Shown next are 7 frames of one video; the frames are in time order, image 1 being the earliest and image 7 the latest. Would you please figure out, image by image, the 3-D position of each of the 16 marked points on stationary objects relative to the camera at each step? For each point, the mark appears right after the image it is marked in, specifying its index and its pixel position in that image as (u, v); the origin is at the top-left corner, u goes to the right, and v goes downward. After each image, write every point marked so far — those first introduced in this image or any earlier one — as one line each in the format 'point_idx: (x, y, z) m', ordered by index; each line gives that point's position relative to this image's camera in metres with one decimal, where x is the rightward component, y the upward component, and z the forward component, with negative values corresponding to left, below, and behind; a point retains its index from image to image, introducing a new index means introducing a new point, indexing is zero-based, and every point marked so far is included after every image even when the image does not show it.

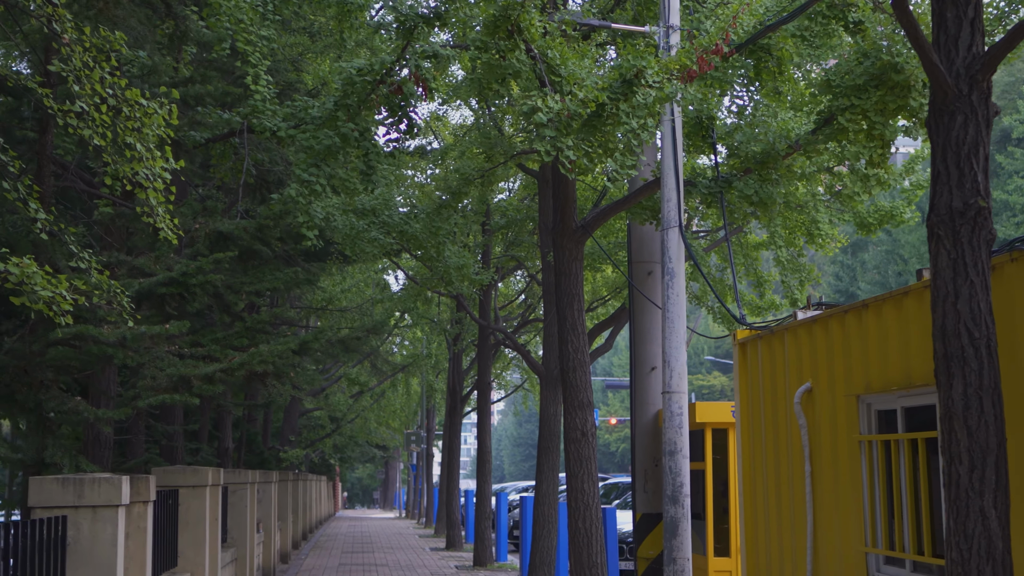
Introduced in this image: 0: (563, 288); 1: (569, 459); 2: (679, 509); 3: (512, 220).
0: (+0.4, 0.0, +11.9) m
1: (+0.5, -1.4, +11.6) m
2: (+1.2, -1.6, +10.4) m
3: (0.0, +0.9, +19.5) m
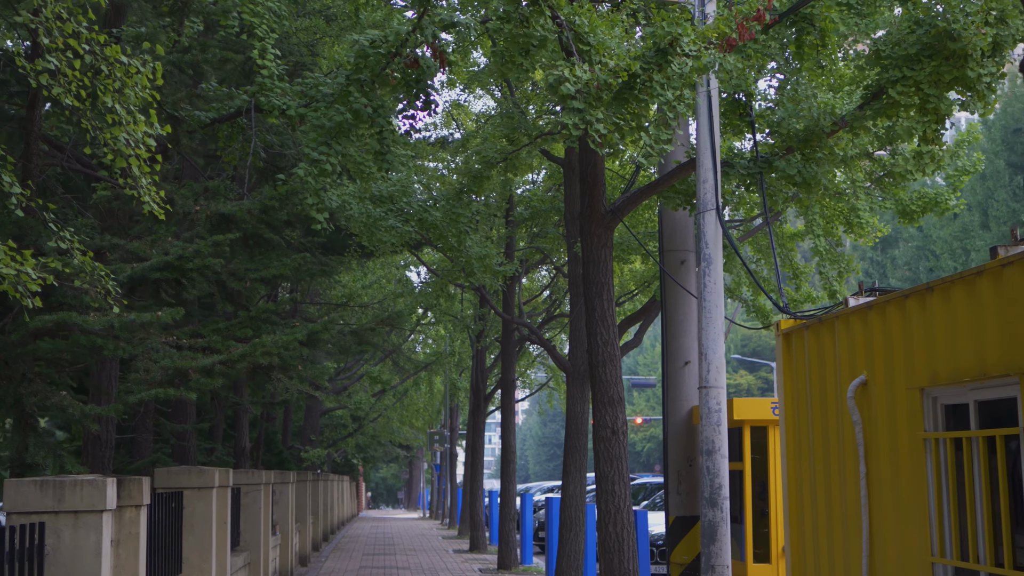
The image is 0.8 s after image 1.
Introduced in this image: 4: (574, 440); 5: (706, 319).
0: (+0.6, +0.1, +11.2) m
1: (+0.7, -1.3, +10.9) m
2: (+1.4, -1.6, +9.7) m
3: (+0.3, +1.0, +18.8) m
4: (+0.7, -1.8, +16.2) m
5: (+1.4, -0.2, +10.0) m
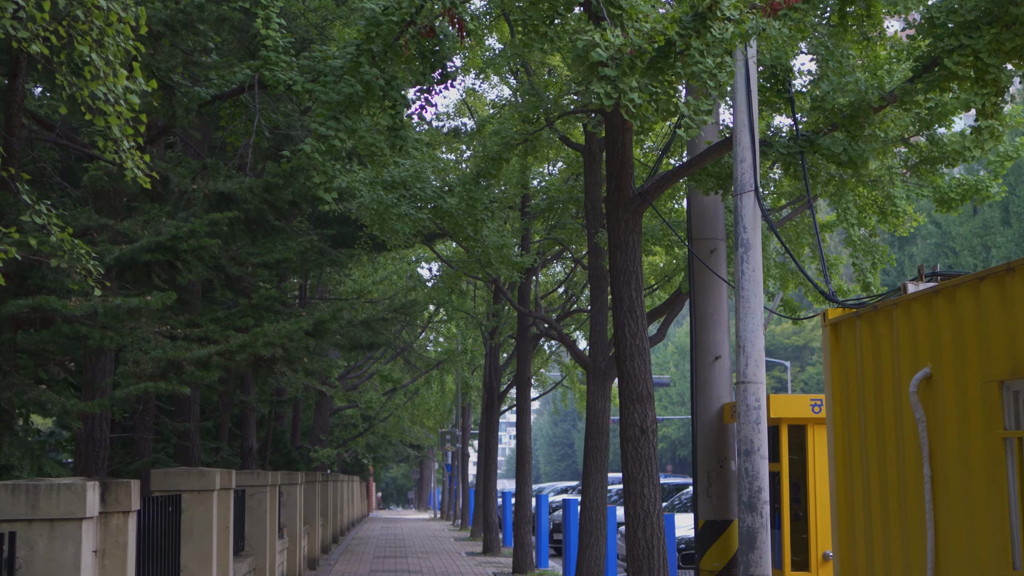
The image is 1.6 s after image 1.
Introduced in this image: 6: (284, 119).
0: (+0.8, +0.2, +10.4) m
1: (+0.8, -1.2, +10.1) m
2: (+1.6, -1.5, +8.9) m
3: (+0.5, +1.1, +18.1) m
4: (+0.9, -1.7, +15.5) m
5: (+1.5, -0.1, +9.2) m
6: (-2.0, +1.5, +12.5) m
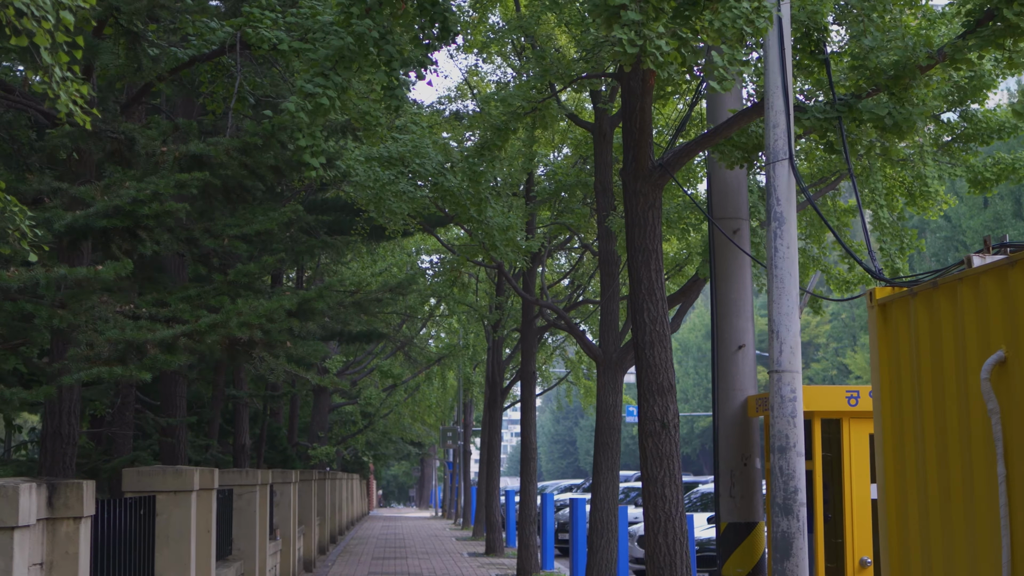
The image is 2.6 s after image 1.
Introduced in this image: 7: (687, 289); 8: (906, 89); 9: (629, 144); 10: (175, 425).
0: (+0.8, +0.3, +9.5) m
1: (+0.9, -1.1, +9.2) m
2: (+1.6, -1.3, +8.0) m
3: (+0.6, +1.3, +17.2) m
4: (+1.0, -1.5, +14.6) m
5: (+1.6, 0.0, +8.3) m
6: (-2.0, +1.7, +11.5) m
7: (+1.8, 0.0, +14.6) m
8: (+2.4, +1.2, +8.6) m
9: (+0.8, +1.0, +9.6) m
10: (-3.5, -1.4, +14.4) m
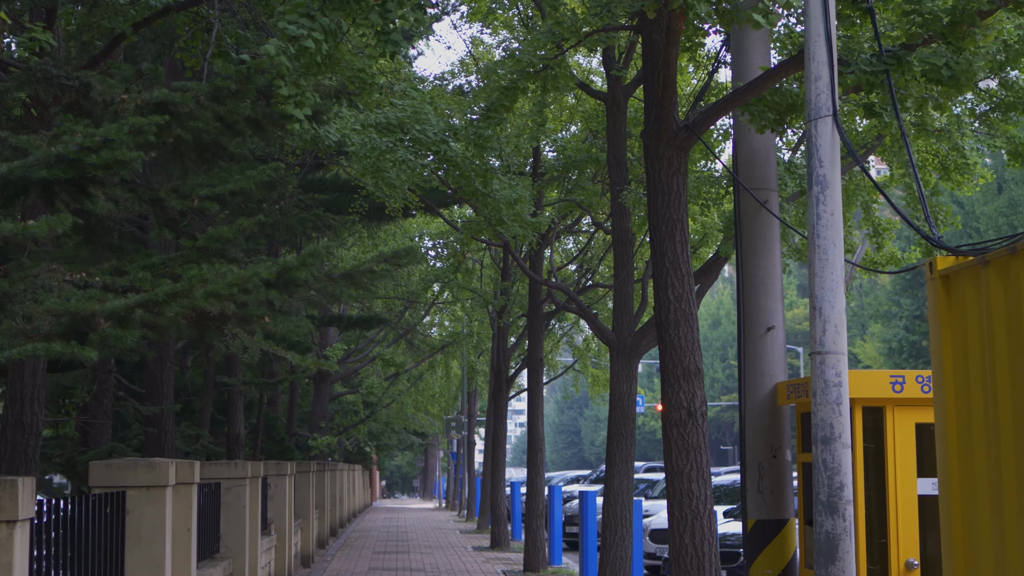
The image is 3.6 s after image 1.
0: (+0.9, +0.5, +8.6) m
1: (+0.9, -1.0, +8.3) m
2: (+1.7, -1.2, +7.1) m
3: (+0.7, +1.5, +16.3) m
4: (+1.0, -1.3, +13.7) m
5: (+1.6, +0.1, +7.4) m
6: (-1.9, +1.8, +10.6) m
7: (+1.9, +0.2, +13.7) m
8: (+2.5, +1.4, +7.7) m
9: (+0.9, +1.1, +8.7) m
10: (-3.4, -1.2, +13.5) m
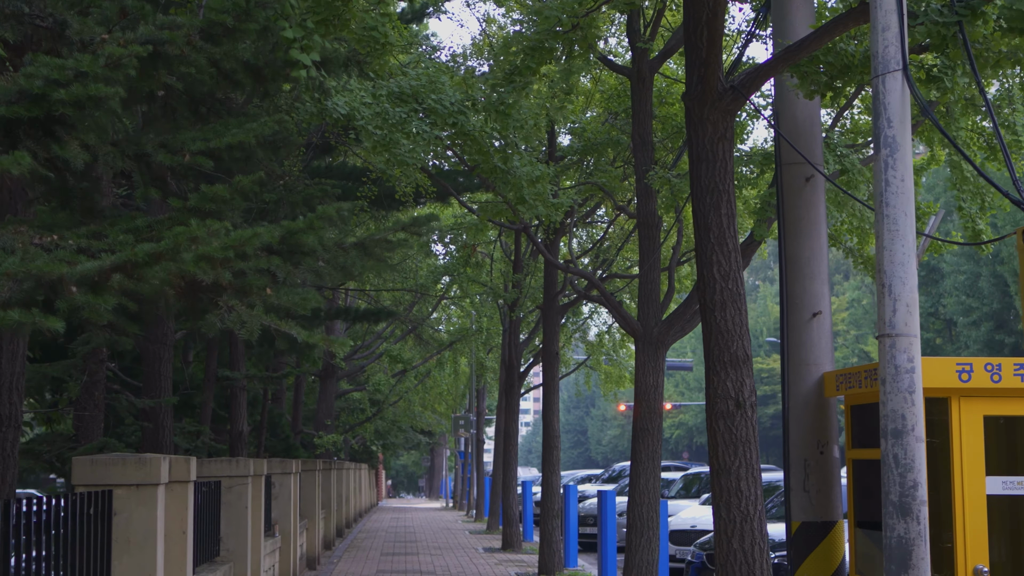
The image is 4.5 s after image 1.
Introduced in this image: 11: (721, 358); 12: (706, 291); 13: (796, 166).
0: (+1.1, +0.6, +7.8) m
1: (+1.1, -0.8, +7.5) m
2: (+1.8, -1.1, +6.3) m
3: (+0.9, +1.6, +15.4) m
4: (+1.2, -1.2, +12.9) m
5: (+1.8, +0.3, +6.6) m
6: (-1.8, +2.0, +9.8) m
7: (+2.1, +0.3, +12.9) m
8: (+2.6, +1.5, +6.9) m
9: (+1.0, +1.3, +7.9) m
10: (-3.2, -1.1, +12.7) m
11: (+1.1, -0.4, +7.5) m
12: (+1.1, 0.0, +7.7) m
13: (+1.9, +0.8, +9.0) m
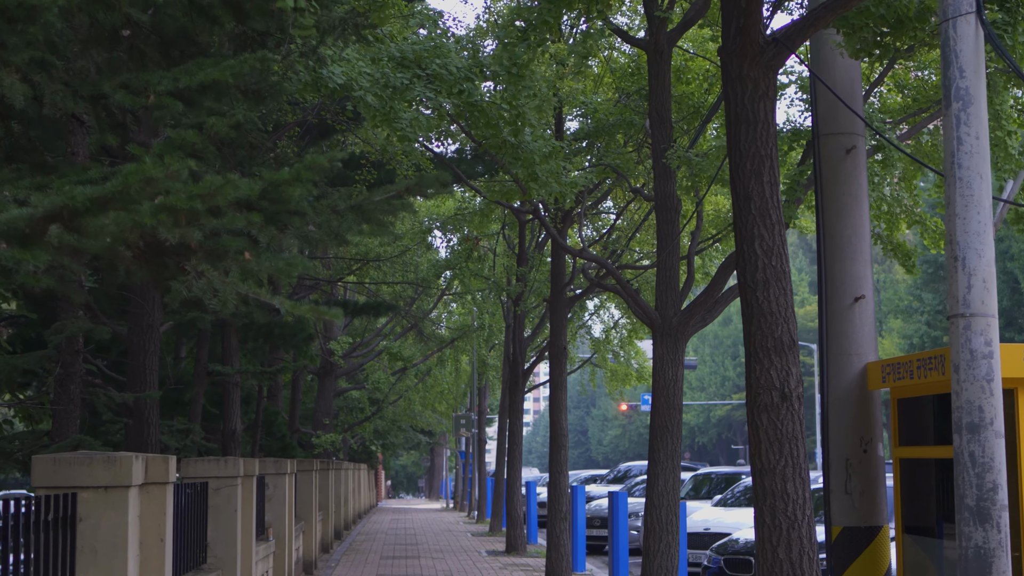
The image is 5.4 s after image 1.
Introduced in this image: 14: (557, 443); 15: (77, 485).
0: (+1.1, +0.7, +7.0) m
1: (+1.2, -0.7, +6.7) m
2: (+1.9, -1.0, +5.5) m
3: (+0.9, +1.7, +14.6) m
4: (+1.3, -1.1, +12.0) m
5: (+1.9, +0.4, +5.8) m
6: (-1.7, +2.1, +9.0) m
7: (+2.2, +0.4, +12.0) m
8: (+2.7, +1.6, +6.0) m
9: (+1.1, +1.4, +7.1) m
10: (-3.1, -1.0, +11.9) m
11: (+1.2, -0.3, +6.7) m
12: (+1.1, +0.1, +6.8) m
13: (+1.9, +0.9, +8.2) m
14: (+0.6, -2.2, +19.6) m
15: (-2.0, -0.9, +6.5) m
